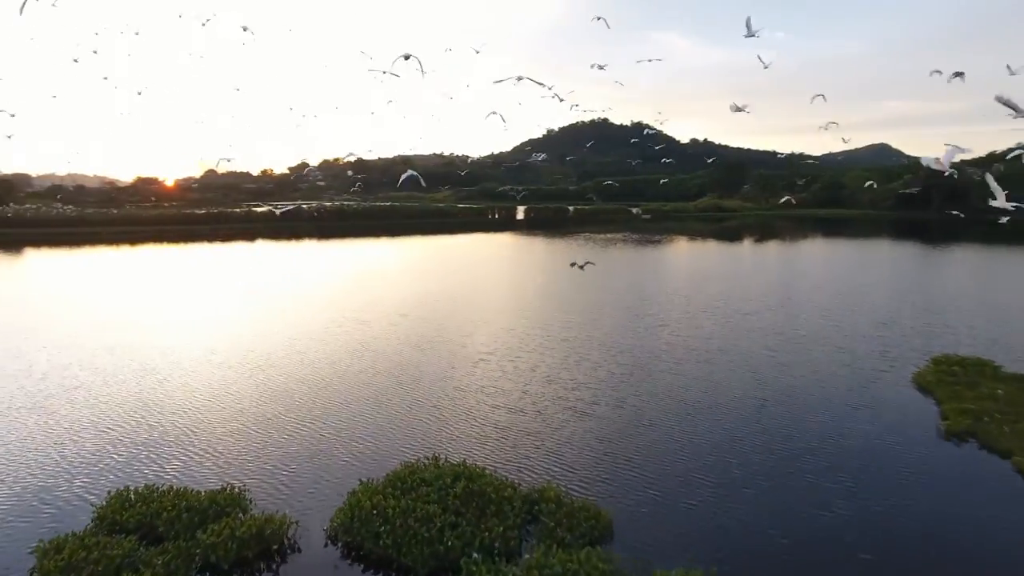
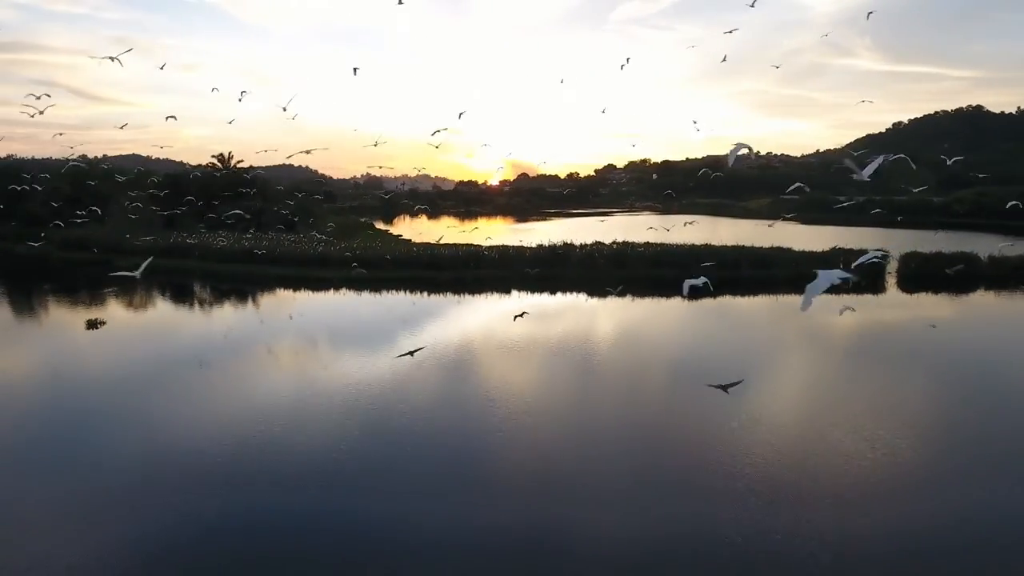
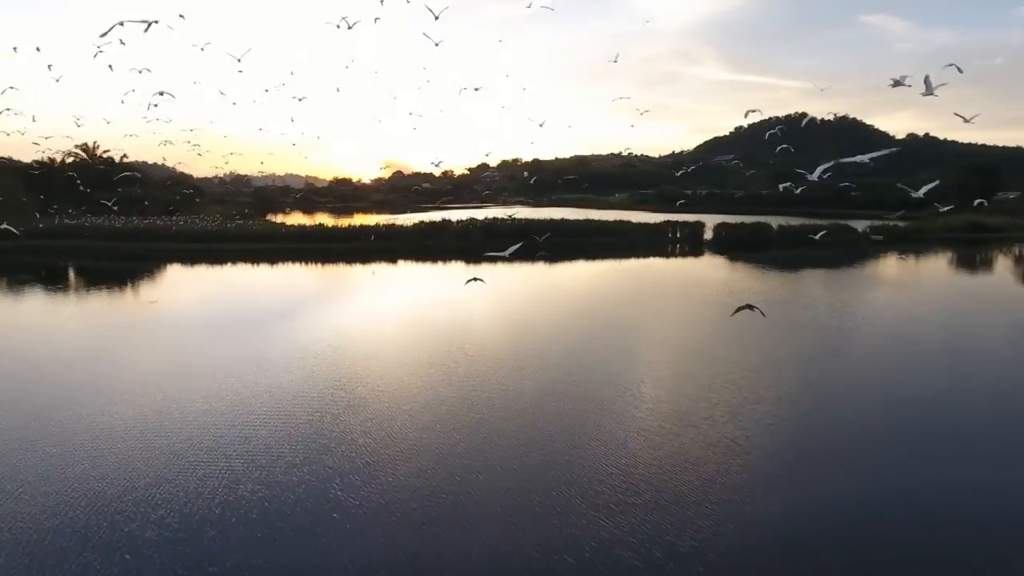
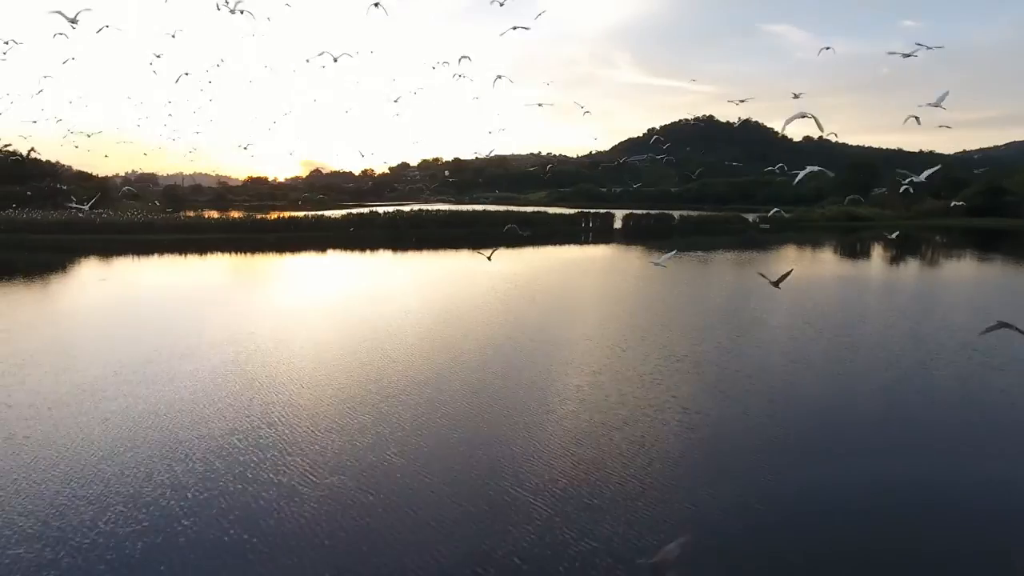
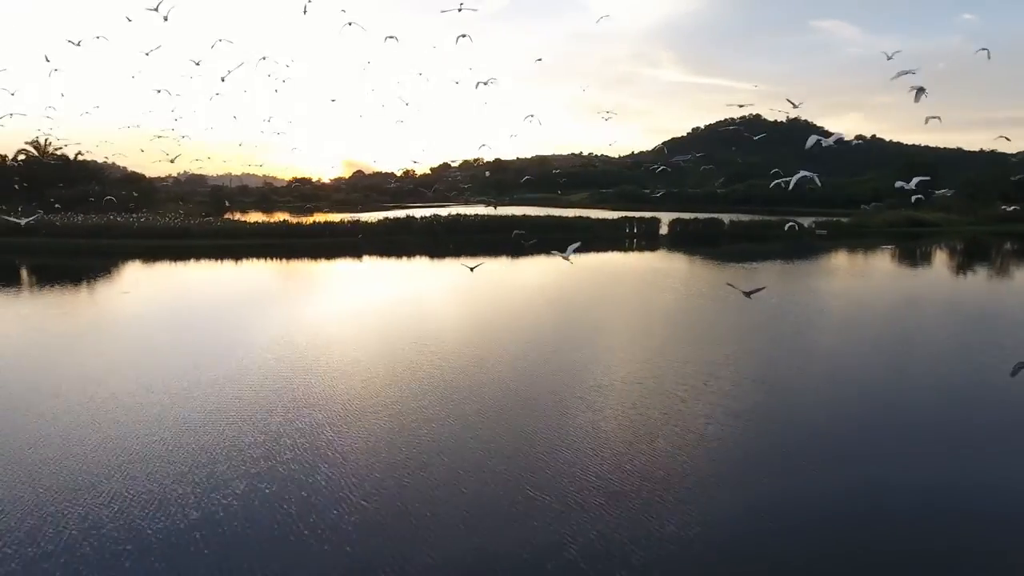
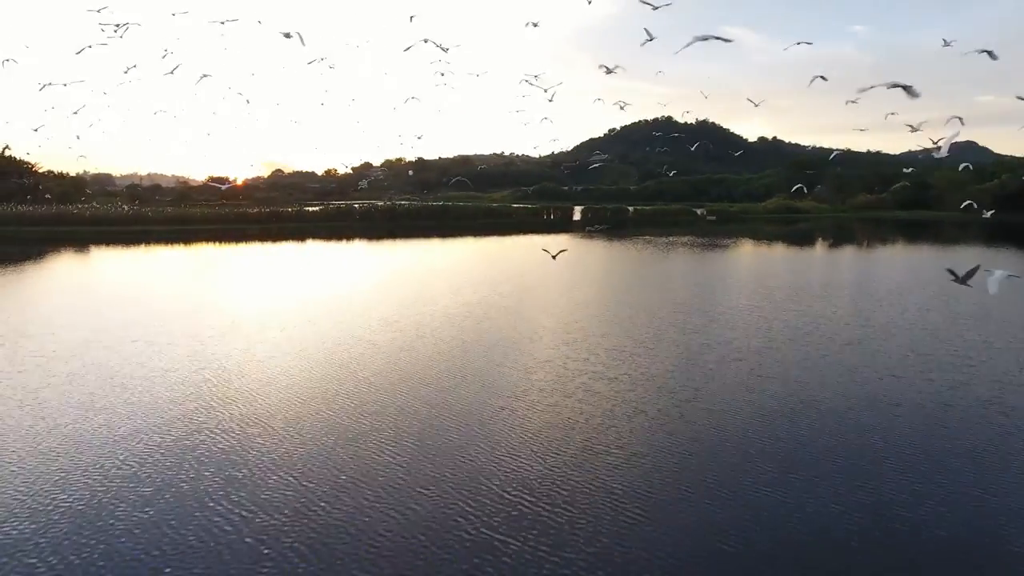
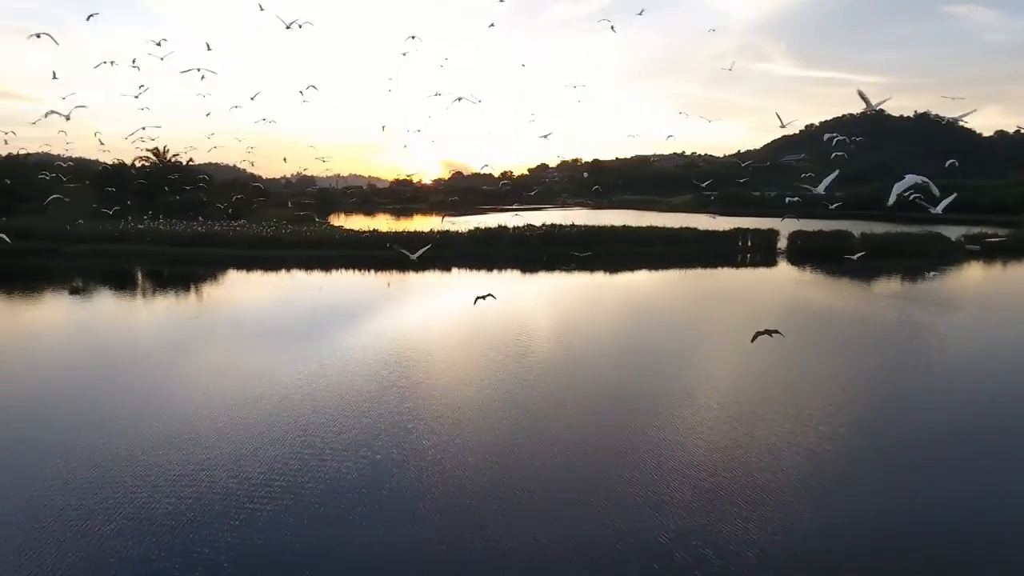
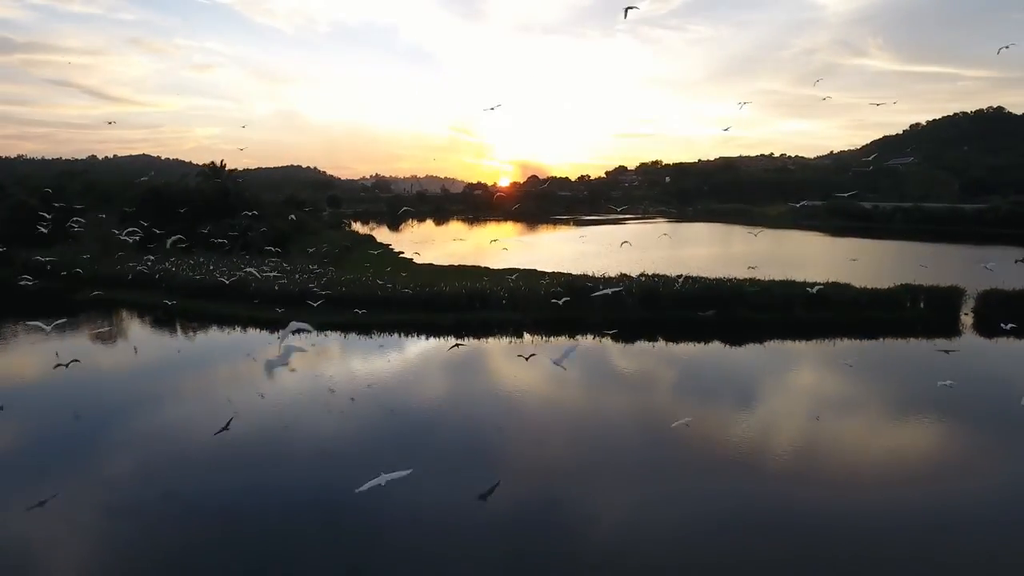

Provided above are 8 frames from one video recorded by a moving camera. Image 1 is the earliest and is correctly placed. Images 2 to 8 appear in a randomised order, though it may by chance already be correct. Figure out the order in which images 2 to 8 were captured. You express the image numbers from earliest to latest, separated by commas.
6, 4, 5, 3, 7, 2, 8
